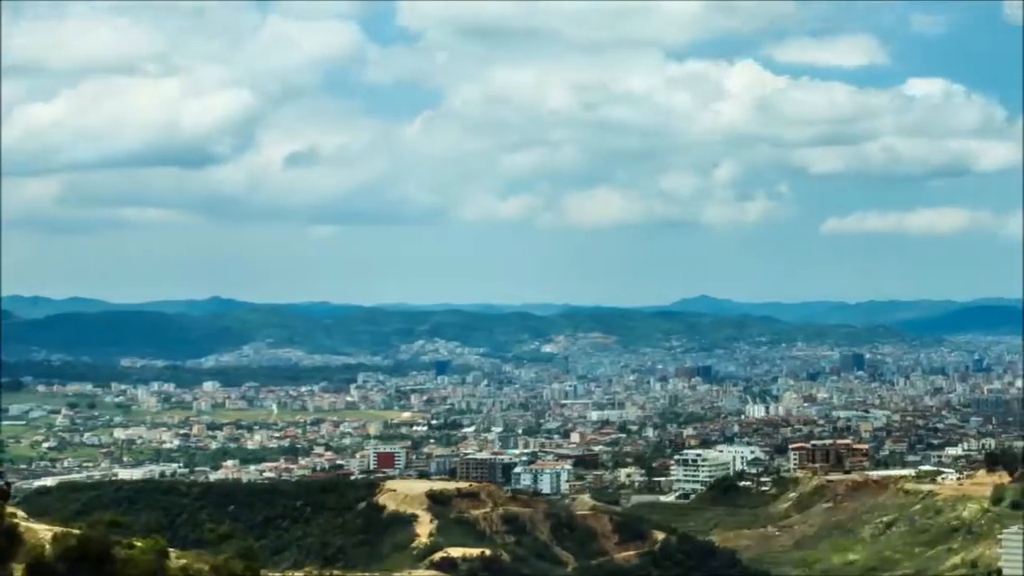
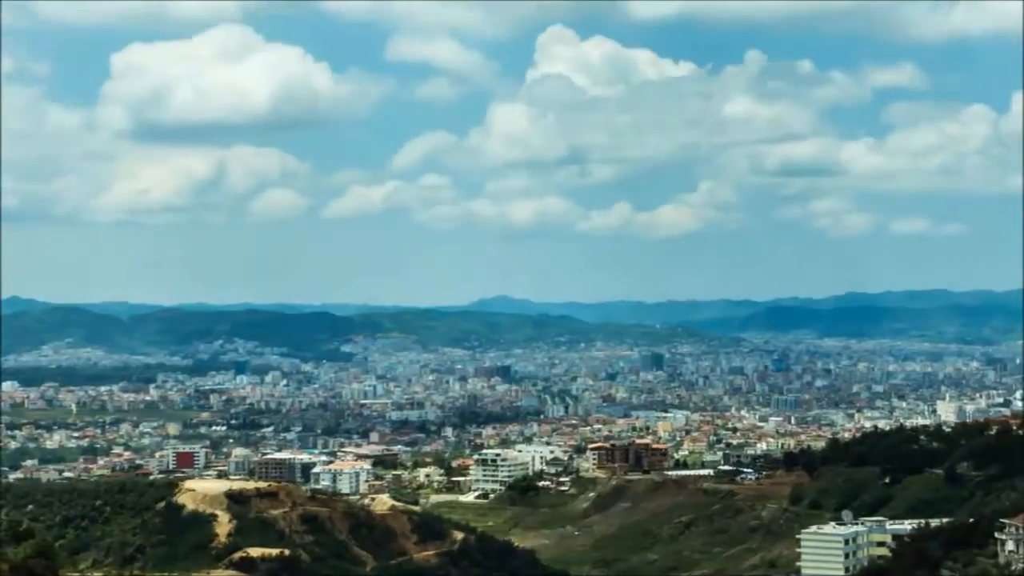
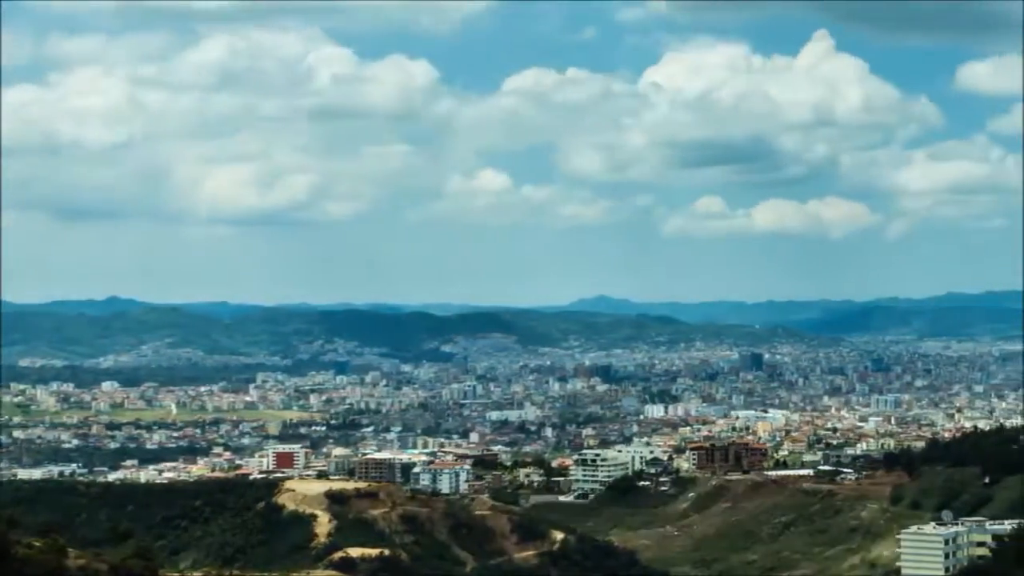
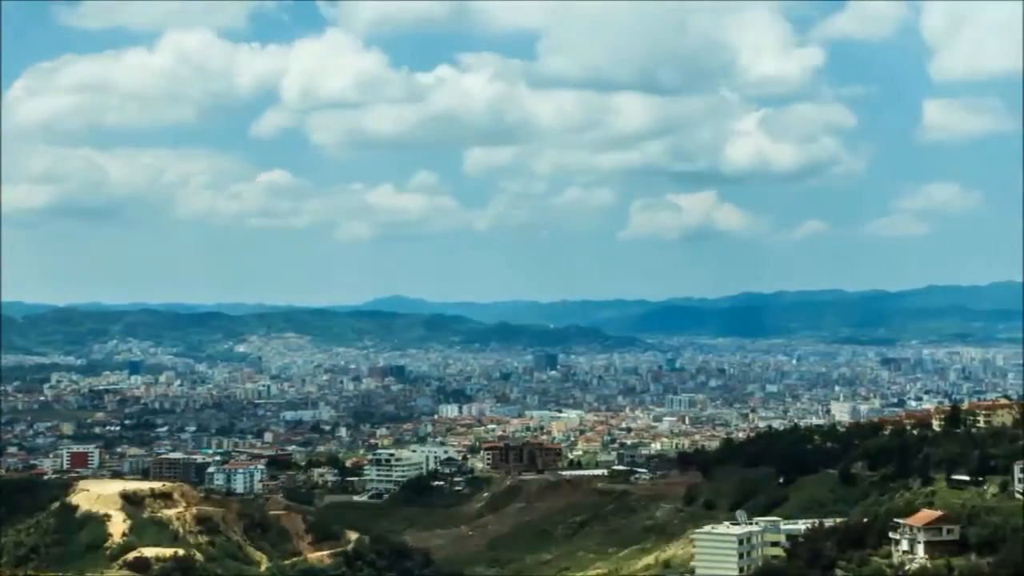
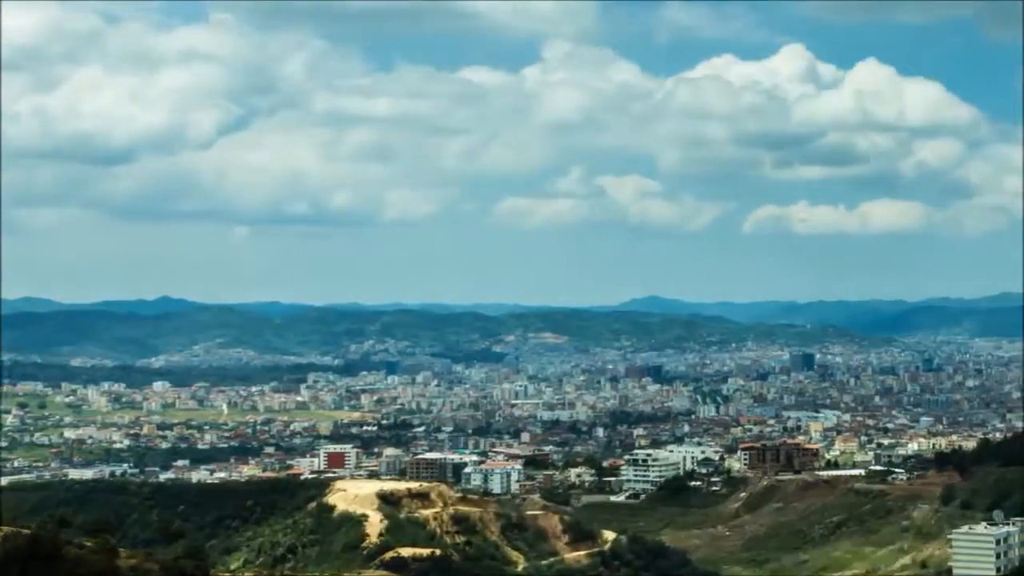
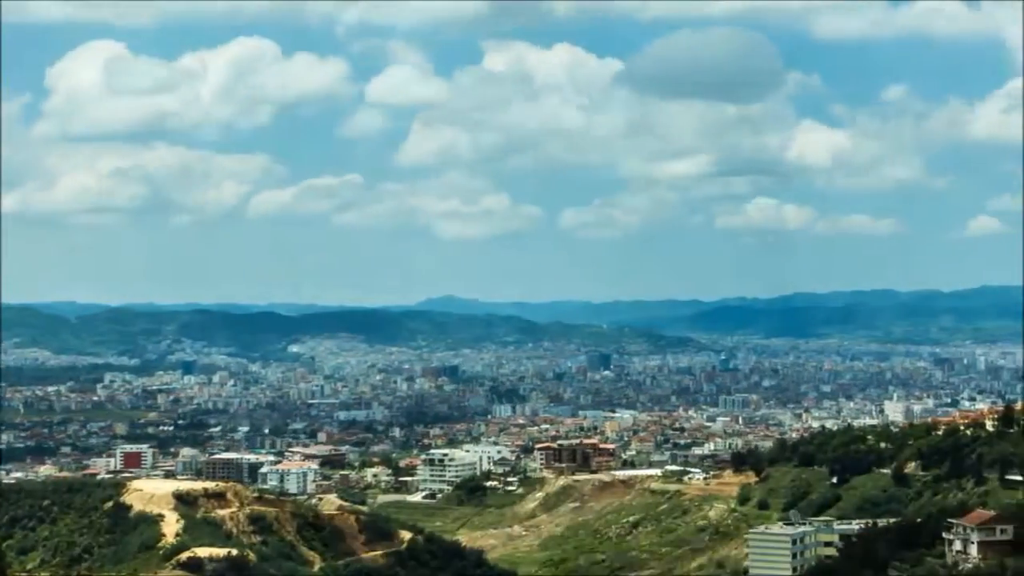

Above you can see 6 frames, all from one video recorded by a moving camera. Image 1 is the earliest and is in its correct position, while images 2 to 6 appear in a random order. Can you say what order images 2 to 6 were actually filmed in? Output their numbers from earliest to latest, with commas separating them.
5, 3, 2, 6, 4
